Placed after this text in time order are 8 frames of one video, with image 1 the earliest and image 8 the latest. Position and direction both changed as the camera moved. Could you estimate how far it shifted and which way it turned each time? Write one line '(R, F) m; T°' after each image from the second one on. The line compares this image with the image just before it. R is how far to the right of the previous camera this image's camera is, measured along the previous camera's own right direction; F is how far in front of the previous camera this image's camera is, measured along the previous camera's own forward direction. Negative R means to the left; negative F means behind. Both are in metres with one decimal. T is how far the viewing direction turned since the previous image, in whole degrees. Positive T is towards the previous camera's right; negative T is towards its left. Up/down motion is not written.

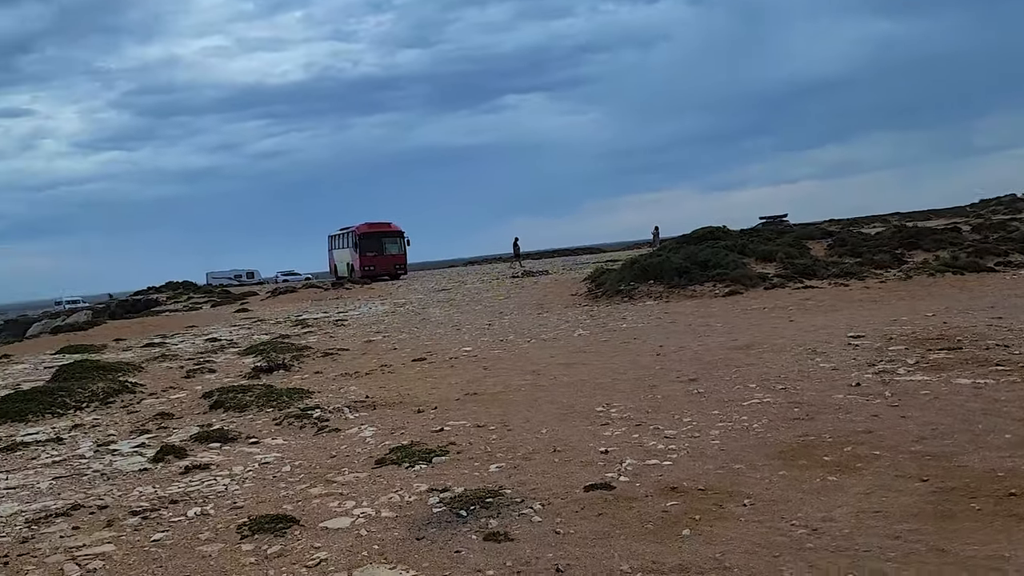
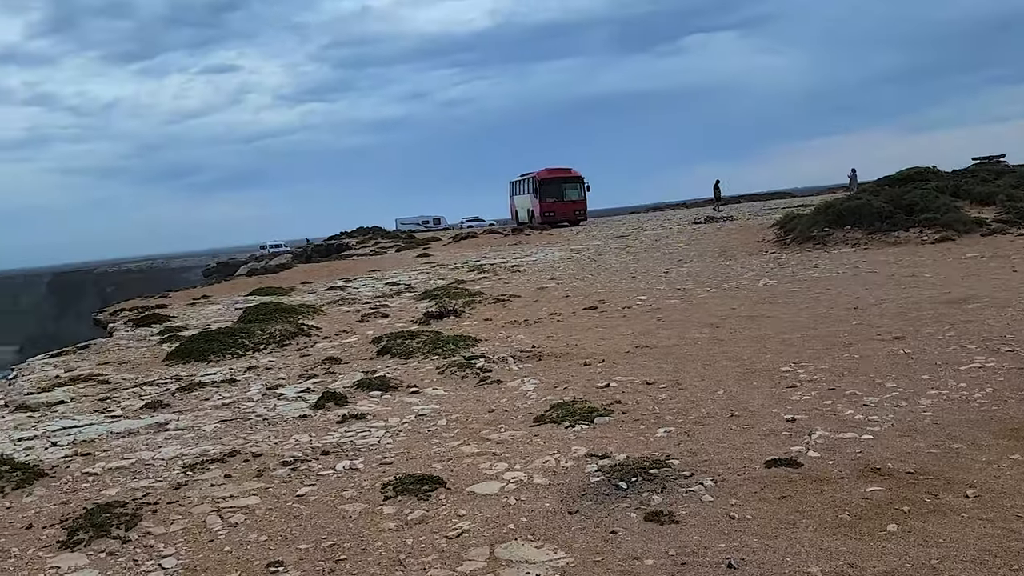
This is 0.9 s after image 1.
(+0.1, +0.9) m; -11°
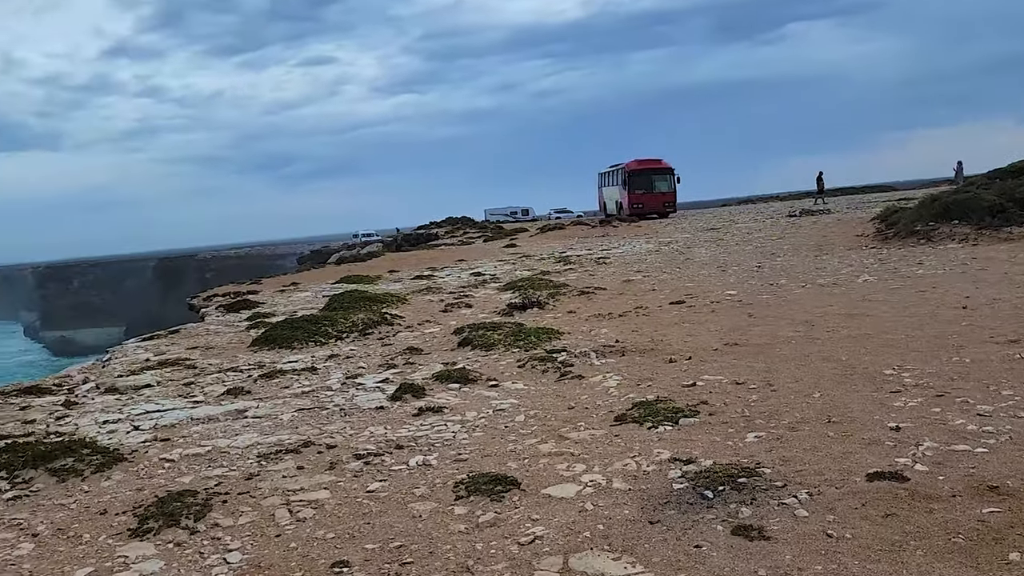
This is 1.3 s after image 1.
(0.0, +0.3) m; -5°
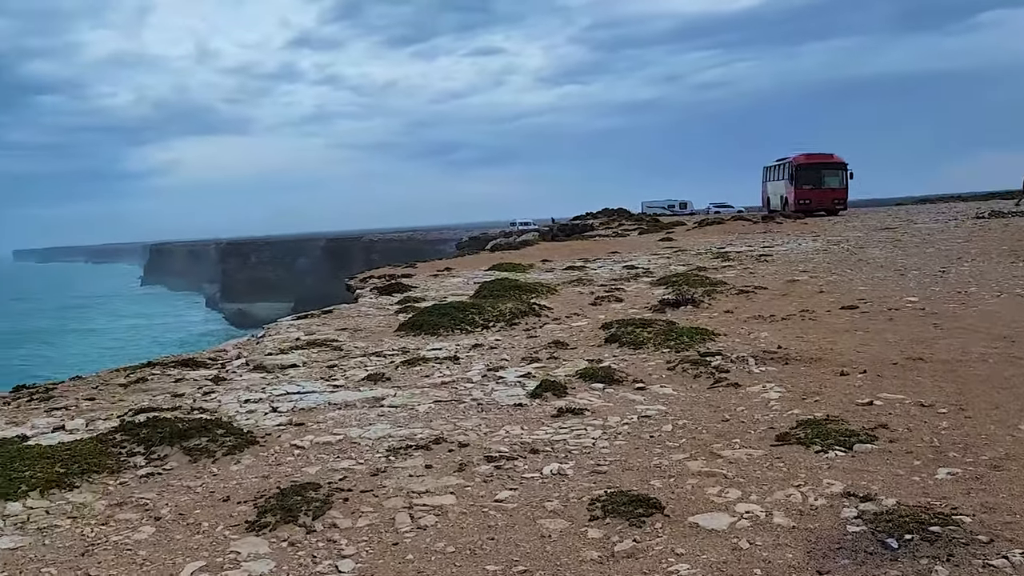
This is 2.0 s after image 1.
(0.0, +0.7) m; -10°
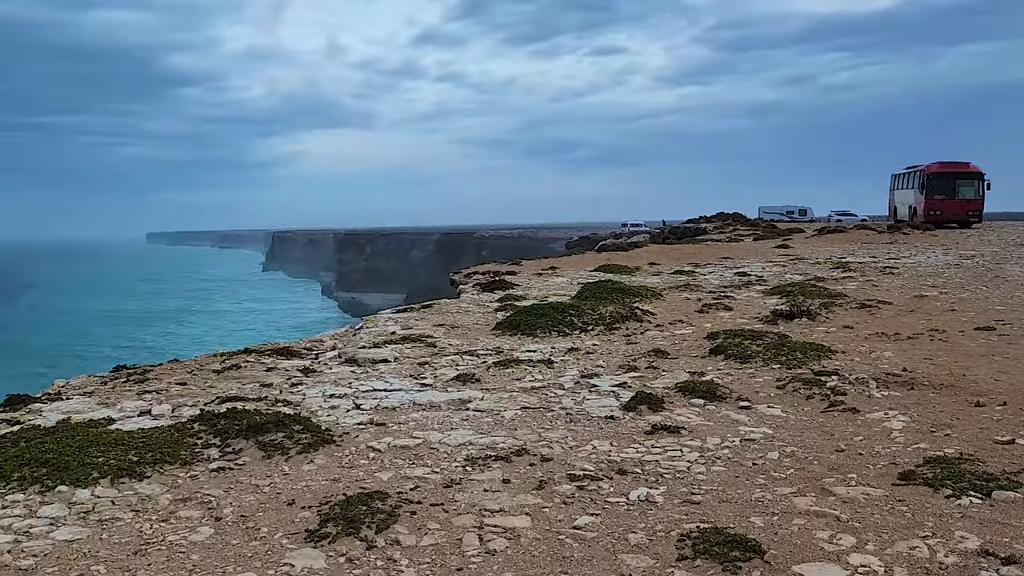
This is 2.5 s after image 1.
(+0.1, +0.6) m; -7°
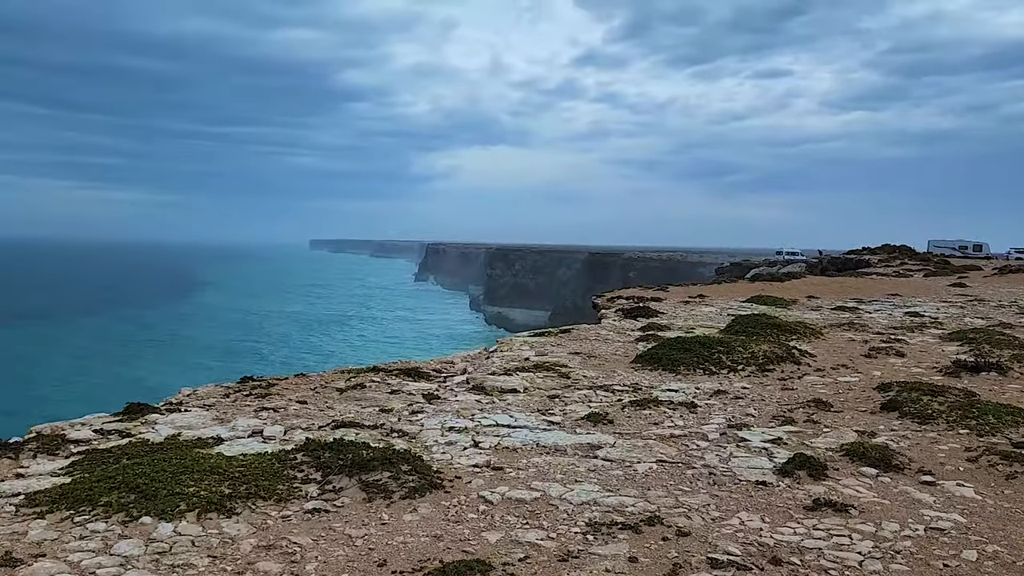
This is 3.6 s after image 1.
(0.0, +1.0) m; -9°
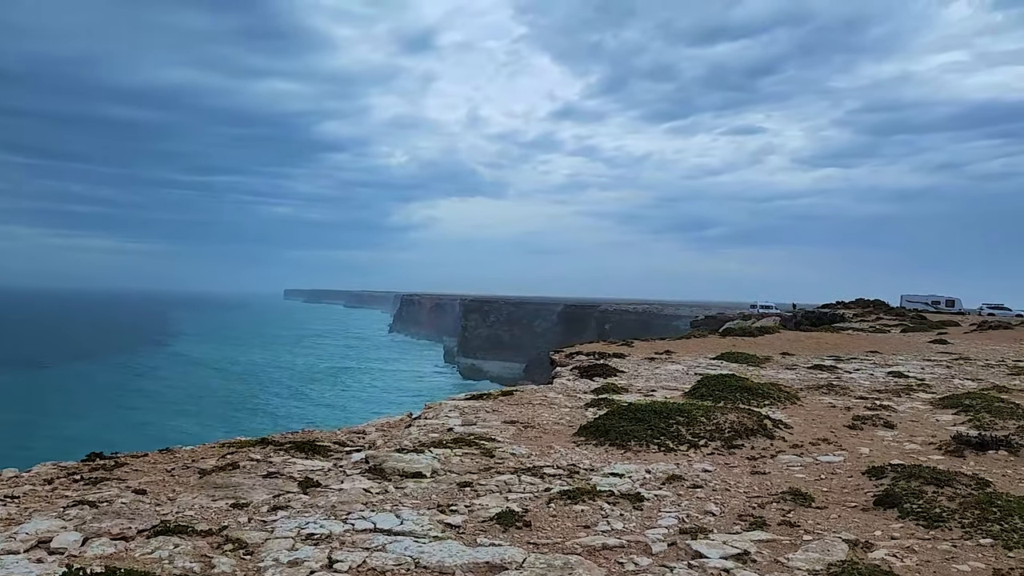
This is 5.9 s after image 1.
(+0.7, +2.2) m; +1°
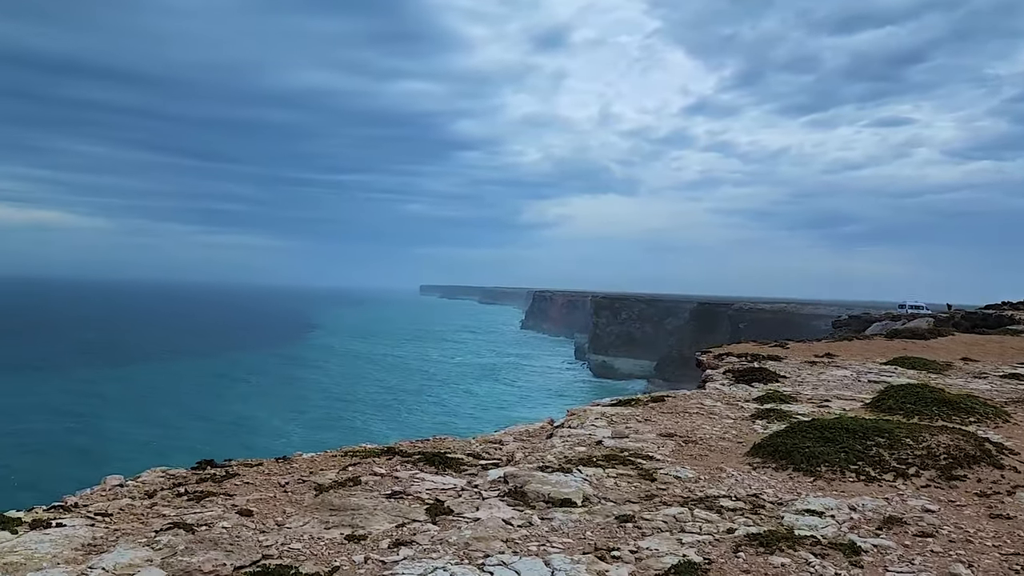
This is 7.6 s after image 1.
(-0.3, +1.6) m; -8°
